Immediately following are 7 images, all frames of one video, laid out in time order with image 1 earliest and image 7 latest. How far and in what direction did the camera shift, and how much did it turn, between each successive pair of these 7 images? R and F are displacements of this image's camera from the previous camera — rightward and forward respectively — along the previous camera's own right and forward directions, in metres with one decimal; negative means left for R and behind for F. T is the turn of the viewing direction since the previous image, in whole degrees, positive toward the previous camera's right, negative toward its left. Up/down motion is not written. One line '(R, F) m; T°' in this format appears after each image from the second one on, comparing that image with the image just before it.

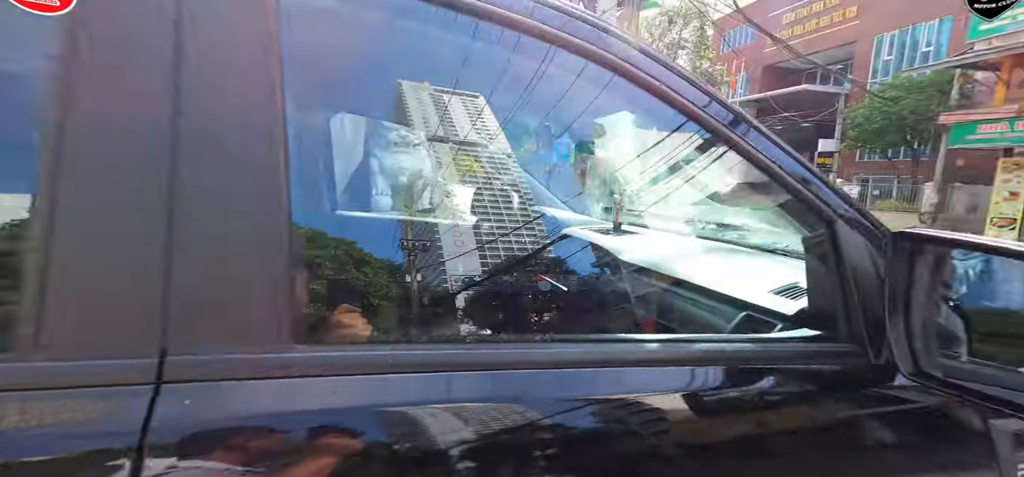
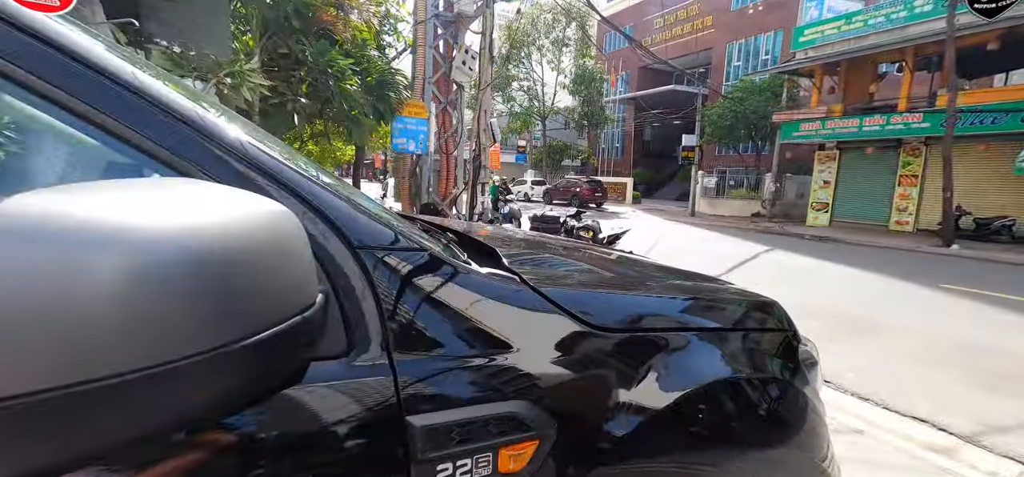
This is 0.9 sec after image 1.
(-0.3, +0.4) m; +14°
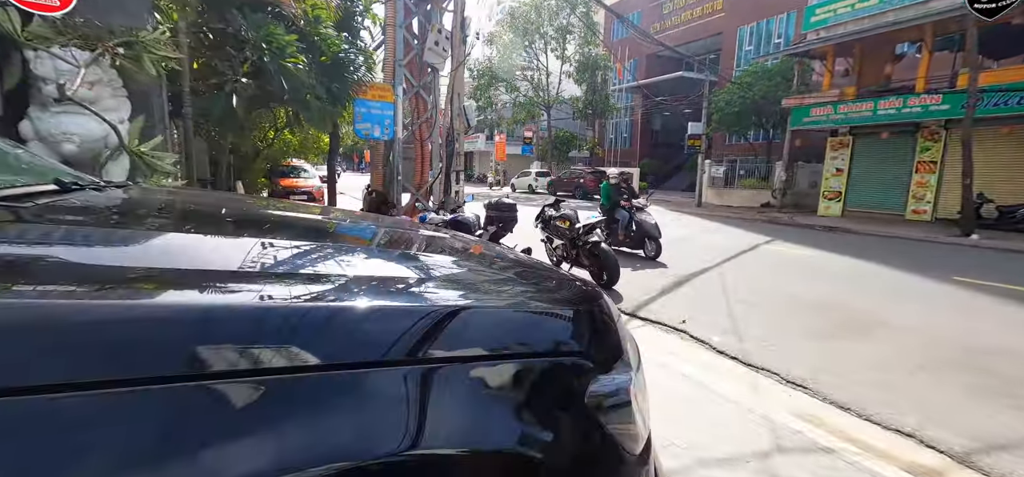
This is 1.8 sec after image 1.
(+0.6, +0.5) m; -2°
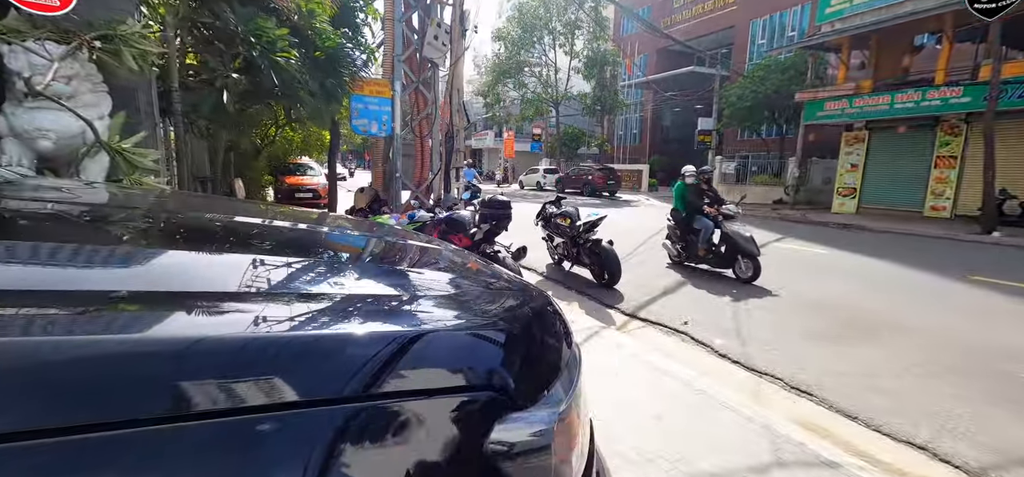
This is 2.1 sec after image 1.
(+0.2, +0.2) m; -1°
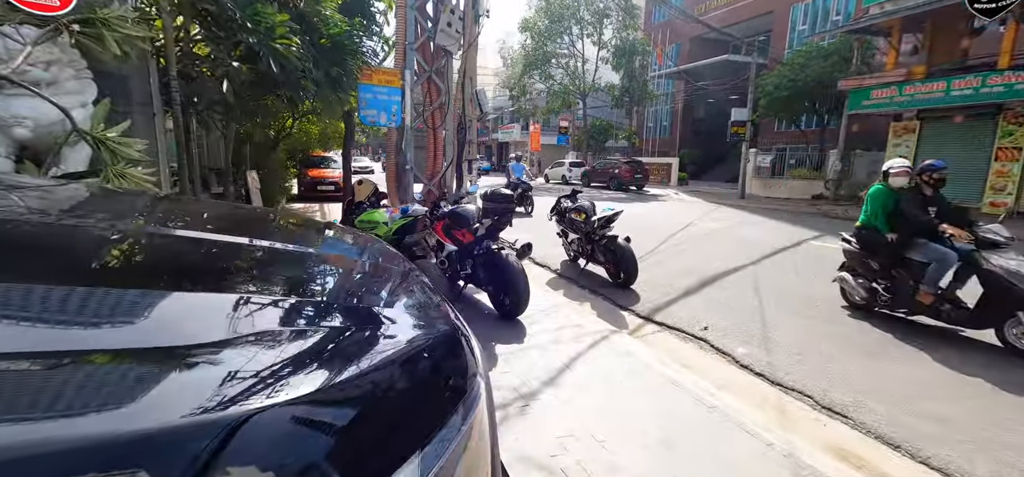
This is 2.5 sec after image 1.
(+0.2, +0.3) m; -4°
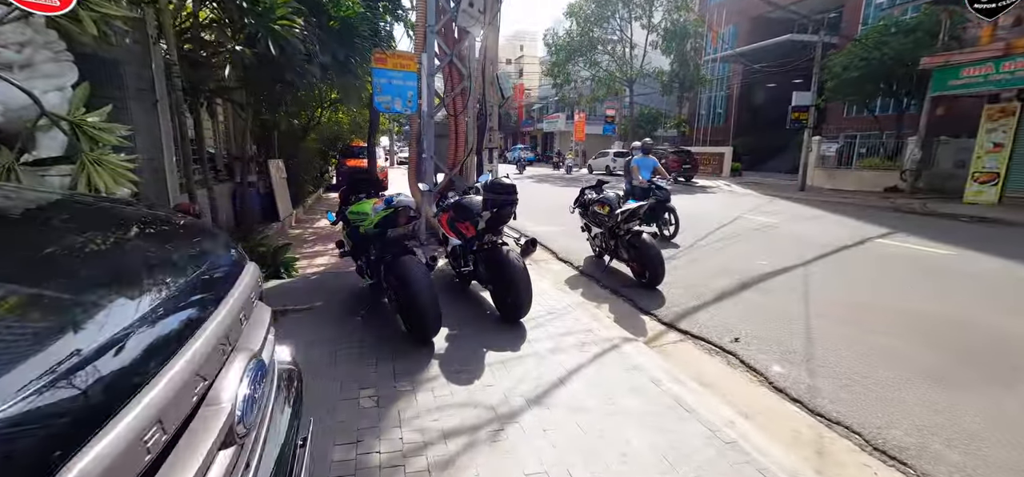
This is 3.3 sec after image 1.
(+0.4, +0.5) m; -6°
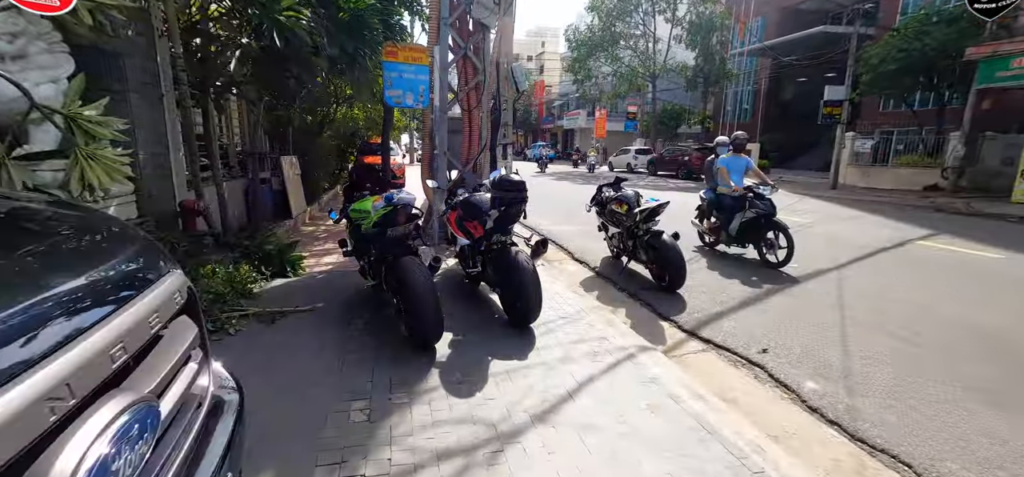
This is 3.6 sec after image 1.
(+0.1, +0.2) m; -2°
